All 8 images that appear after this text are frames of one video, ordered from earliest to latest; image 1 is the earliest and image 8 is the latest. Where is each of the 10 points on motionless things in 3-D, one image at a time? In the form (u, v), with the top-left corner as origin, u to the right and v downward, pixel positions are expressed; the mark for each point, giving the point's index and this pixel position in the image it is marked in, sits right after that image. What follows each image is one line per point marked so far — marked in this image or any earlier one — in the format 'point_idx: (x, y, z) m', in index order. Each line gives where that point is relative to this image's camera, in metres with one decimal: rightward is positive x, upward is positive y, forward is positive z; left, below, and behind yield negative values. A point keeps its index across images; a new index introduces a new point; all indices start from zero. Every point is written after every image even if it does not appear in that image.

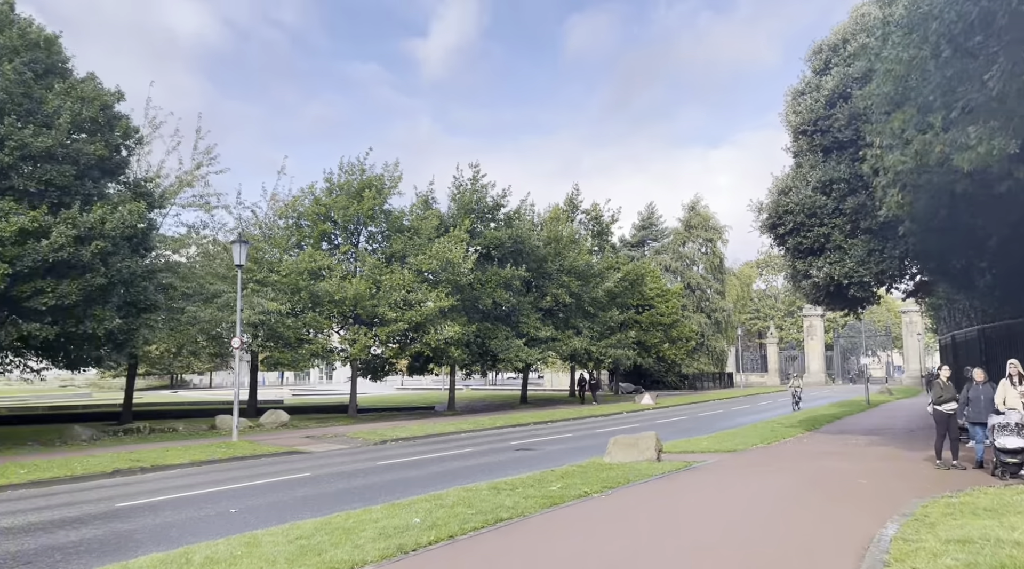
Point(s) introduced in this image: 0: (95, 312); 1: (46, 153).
0: (-10.9, -0.7, +20.0) m
1: (-11.6, +3.3, +19.2) m
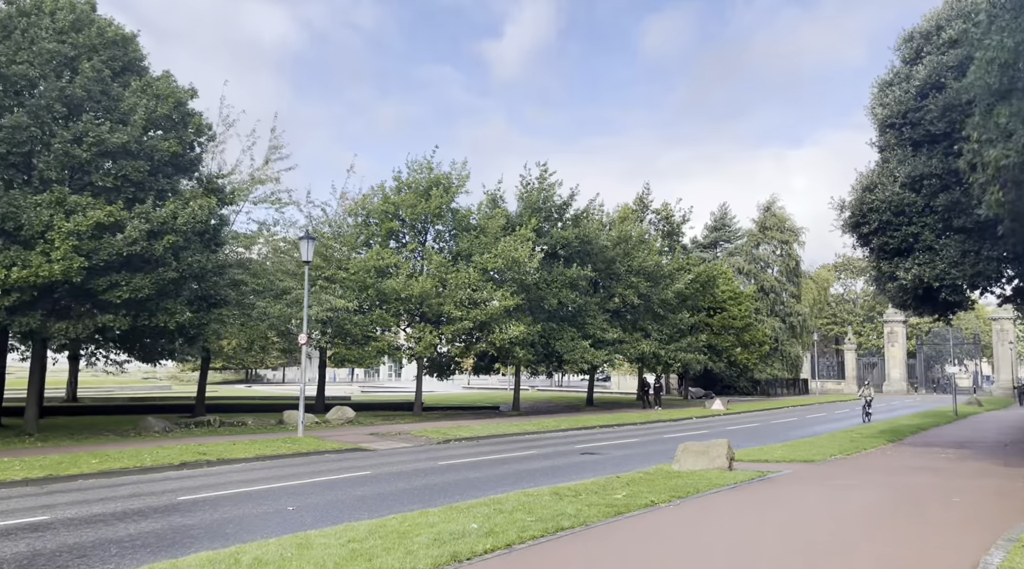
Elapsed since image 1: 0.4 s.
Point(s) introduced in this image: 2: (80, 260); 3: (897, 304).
0: (-9.2, -0.5, +20.4) m
1: (-10.0, +3.5, +19.6) m
2: (-10.0, +0.6, +17.7) m
3: (+10.0, -0.4, +19.9) m
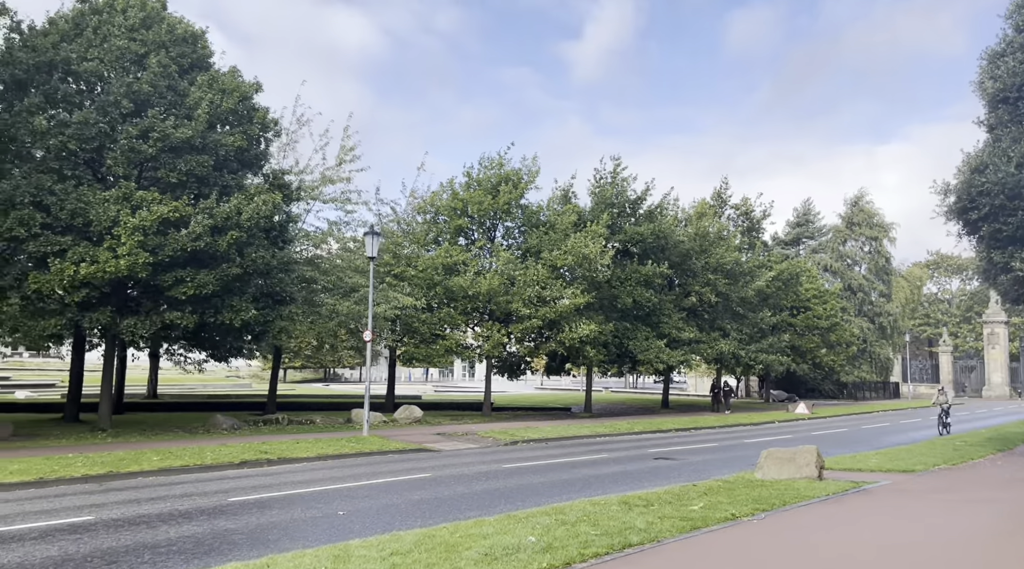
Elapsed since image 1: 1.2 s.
0: (-7.4, -0.5, +20.3) m
1: (-8.3, +3.6, +19.6) m
2: (-8.4, +0.7, +17.7) m
3: (+11.7, -0.3, +17.9) m
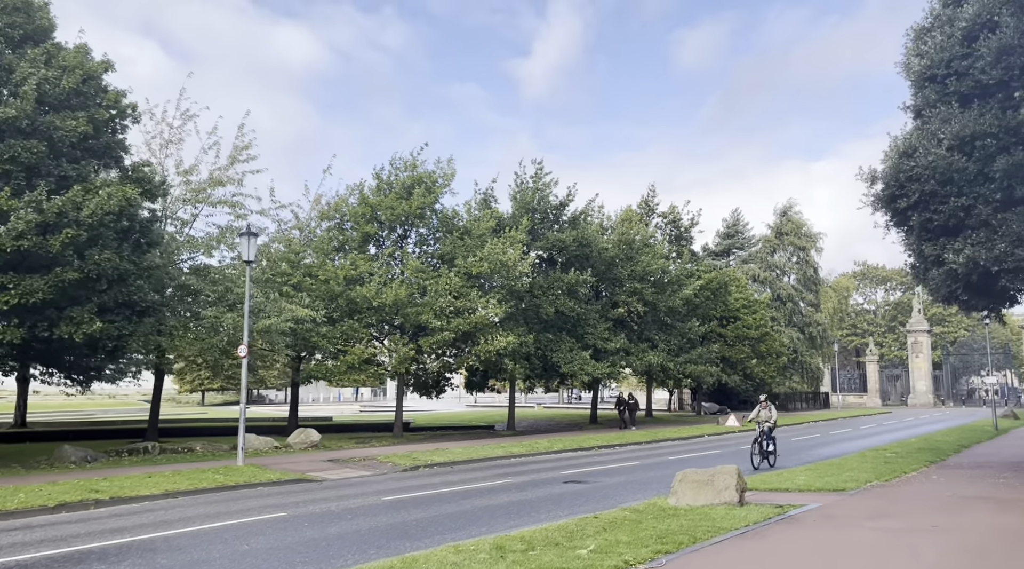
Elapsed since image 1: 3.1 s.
0: (-10.0, -0.6, +17.3) m
1: (-10.8, +3.4, +16.6) m
2: (-10.8, +0.5, +14.7) m
3: (+9.2, -0.2, +16.4) m
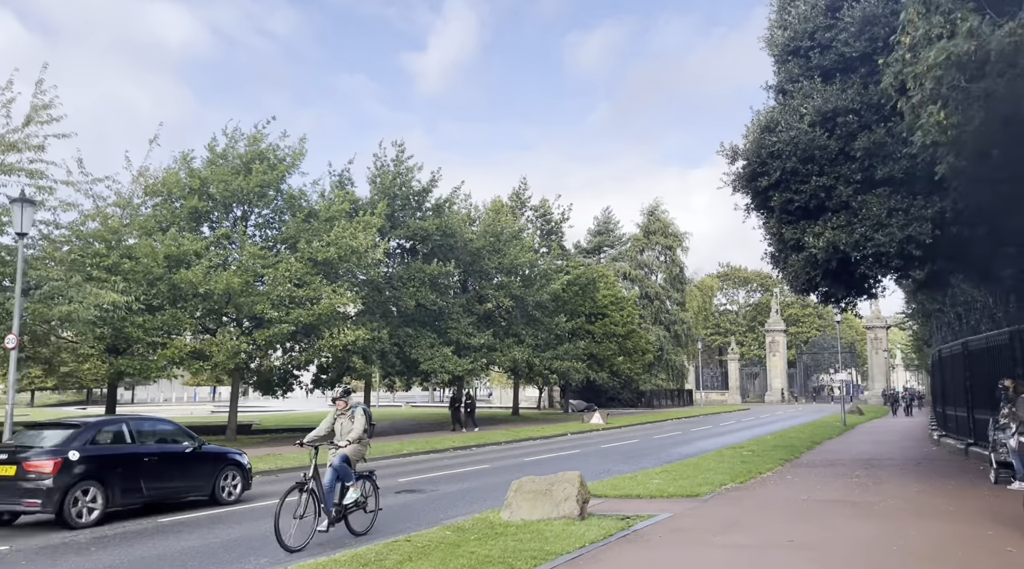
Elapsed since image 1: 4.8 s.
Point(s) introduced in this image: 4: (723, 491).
0: (-13.3, -0.1, +13.4) m
1: (-13.9, +4.0, +12.6) m
2: (-13.7, +1.1, +10.6) m
3: (+5.9, 0.0, +15.5) m
4: (+4.1, -4.0, +15.0) m
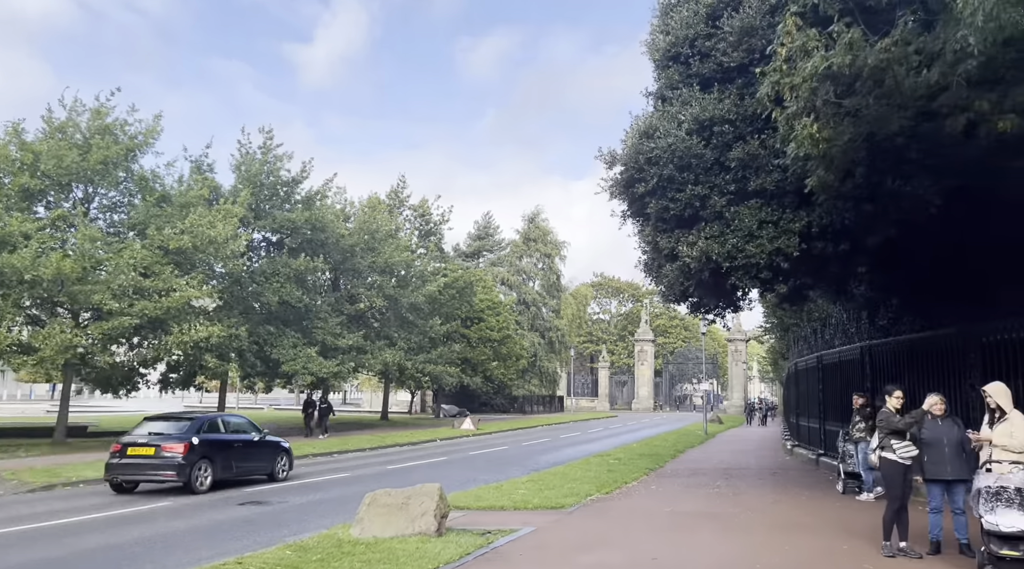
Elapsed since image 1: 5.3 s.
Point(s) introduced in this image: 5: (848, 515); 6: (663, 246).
0: (-15.3, +0.5, +10.3) m
1: (-15.6, +4.6, +9.5) m
2: (-15.2, +1.7, +7.5) m
3: (+3.2, -0.2, +15.4) m
4: (+1.5, -4.1, +14.6) m
5: (+5.4, -3.7, +12.4) m
6: (+2.8, +0.7, +14.4) m
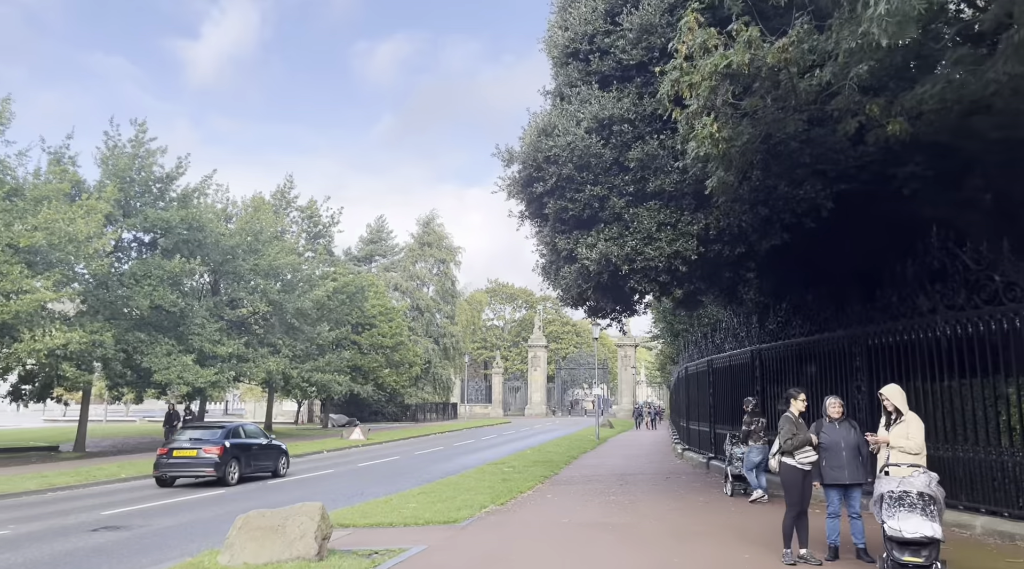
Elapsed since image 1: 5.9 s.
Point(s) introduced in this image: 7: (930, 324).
0: (-16.5, +0.6, +7.4) m
1: (-16.7, +4.7, +6.6) m
2: (-16.0, +1.8, +4.7) m
3: (+1.2, -0.2, +15.0) m
4: (-0.5, -4.2, +13.9) m
5: (+3.7, -3.8, +12.4) m
6: (+0.9, +0.7, +13.9) m
7: (+6.4, -0.6, +11.7) m
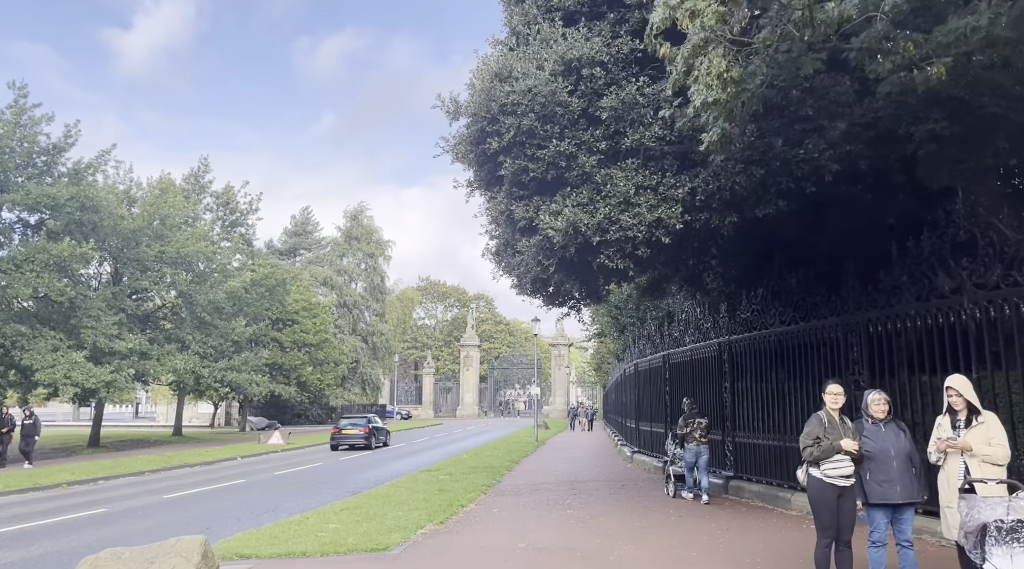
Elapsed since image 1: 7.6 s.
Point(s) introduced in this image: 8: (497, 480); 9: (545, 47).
0: (-16.7, +1.1, +3.6) m
1: (-16.8, +5.2, +2.7) m
2: (-15.9, +2.4, +0.9) m
3: (+0.2, +0.1, +12.7) m
4: (-1.4, -3.8, +11.5) m
5: (+3.0, -3.5, +10.3) m
6: (0.0, +1.0, +11.7) m
7: (+5.7, -0.3, +9.9) m
8: (-0.4, -5.0, +19.5) m
9: (+0.5, +3.5, +11.3) m
